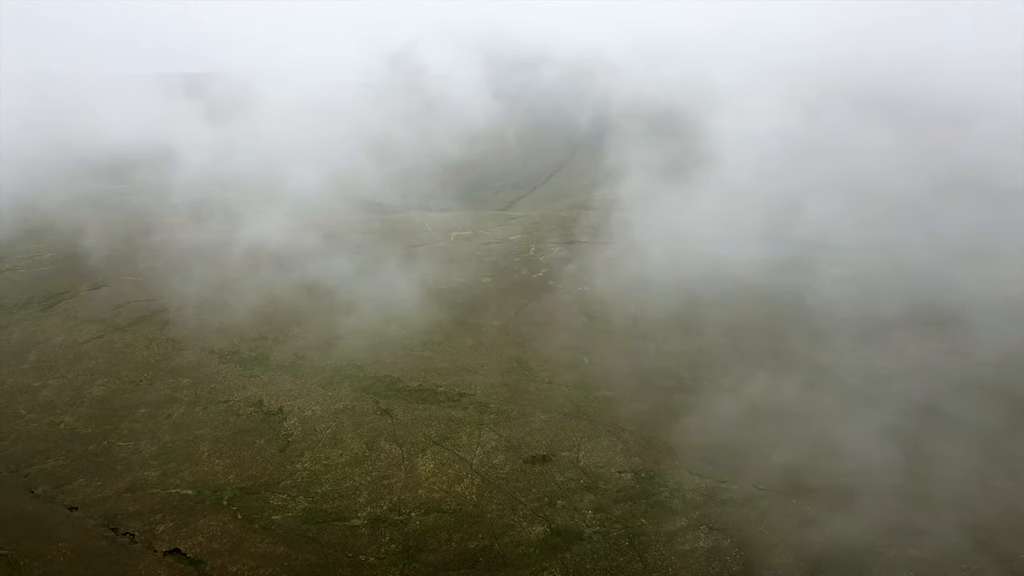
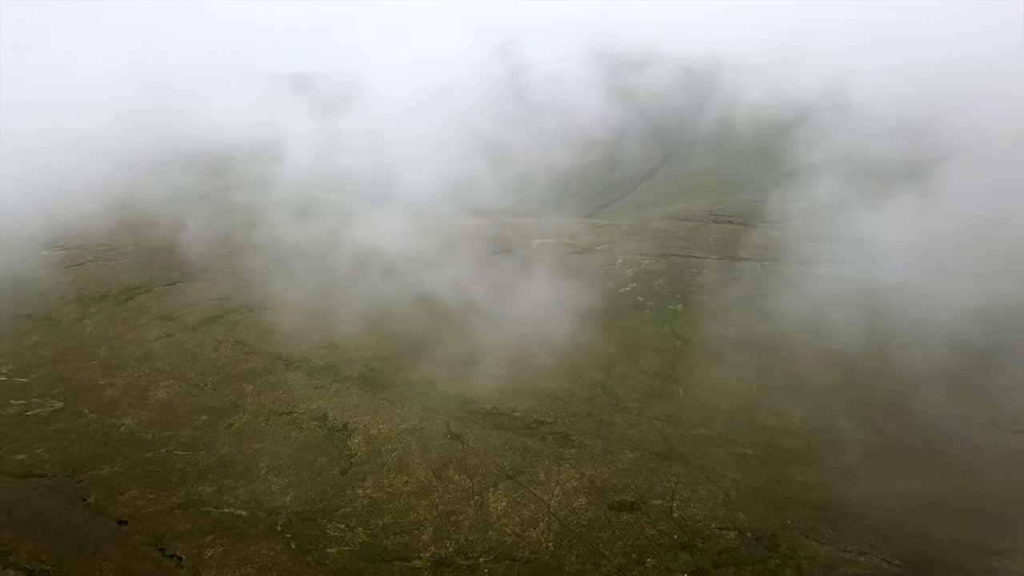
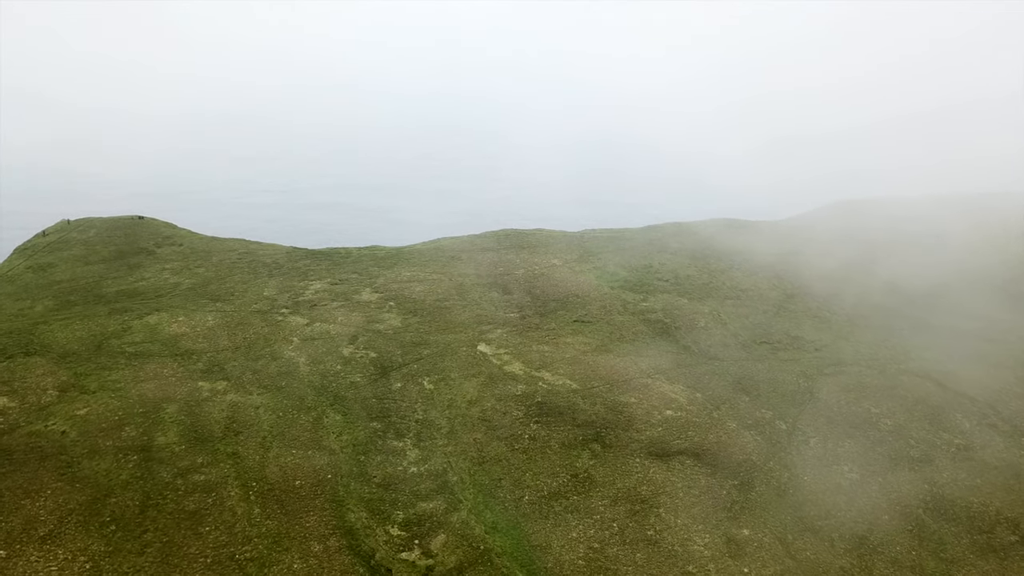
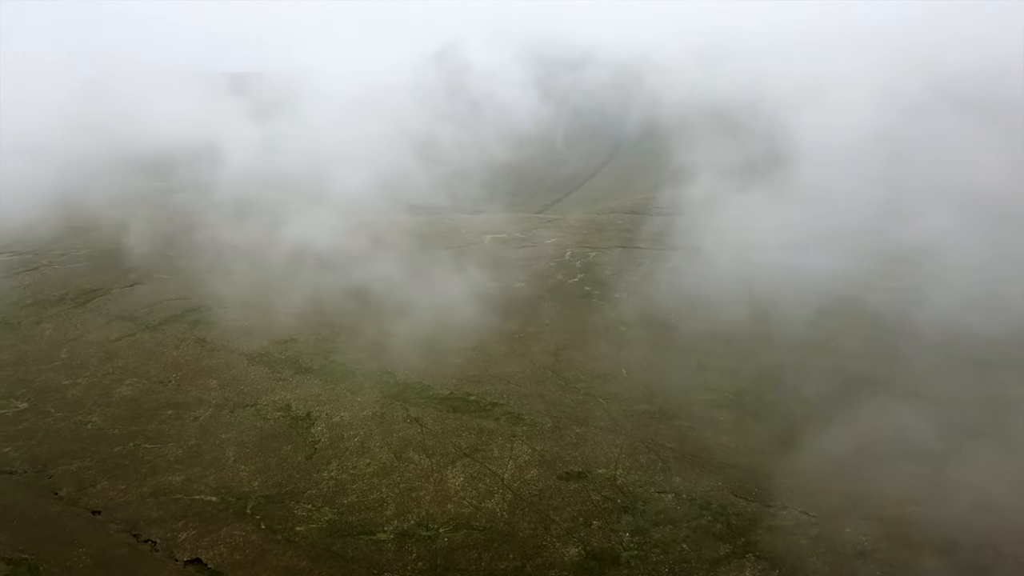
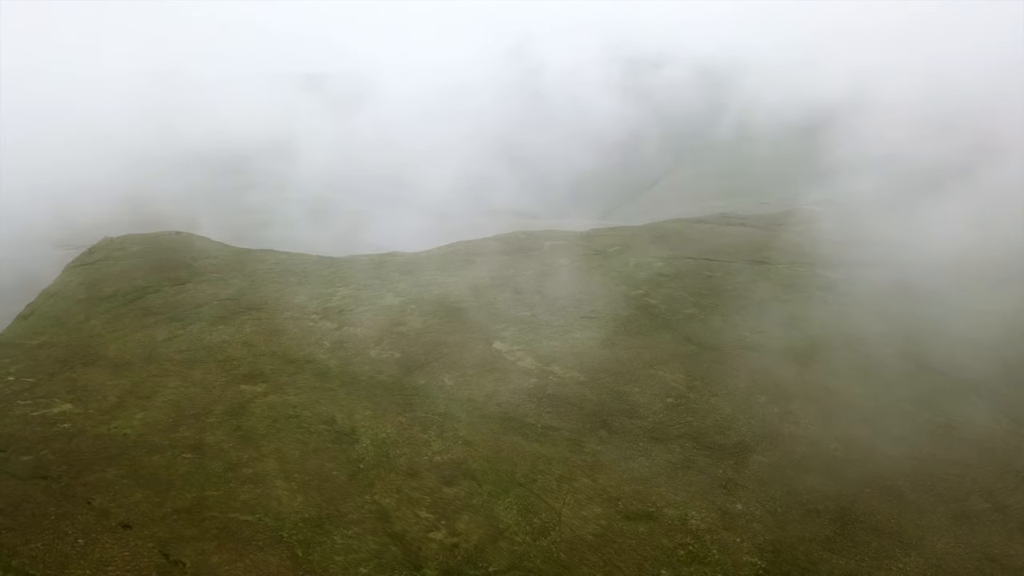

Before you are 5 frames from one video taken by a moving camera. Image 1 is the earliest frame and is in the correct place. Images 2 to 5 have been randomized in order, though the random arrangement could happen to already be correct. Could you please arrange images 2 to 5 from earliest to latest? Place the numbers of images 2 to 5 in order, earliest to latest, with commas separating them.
4, 2, 5, 3
